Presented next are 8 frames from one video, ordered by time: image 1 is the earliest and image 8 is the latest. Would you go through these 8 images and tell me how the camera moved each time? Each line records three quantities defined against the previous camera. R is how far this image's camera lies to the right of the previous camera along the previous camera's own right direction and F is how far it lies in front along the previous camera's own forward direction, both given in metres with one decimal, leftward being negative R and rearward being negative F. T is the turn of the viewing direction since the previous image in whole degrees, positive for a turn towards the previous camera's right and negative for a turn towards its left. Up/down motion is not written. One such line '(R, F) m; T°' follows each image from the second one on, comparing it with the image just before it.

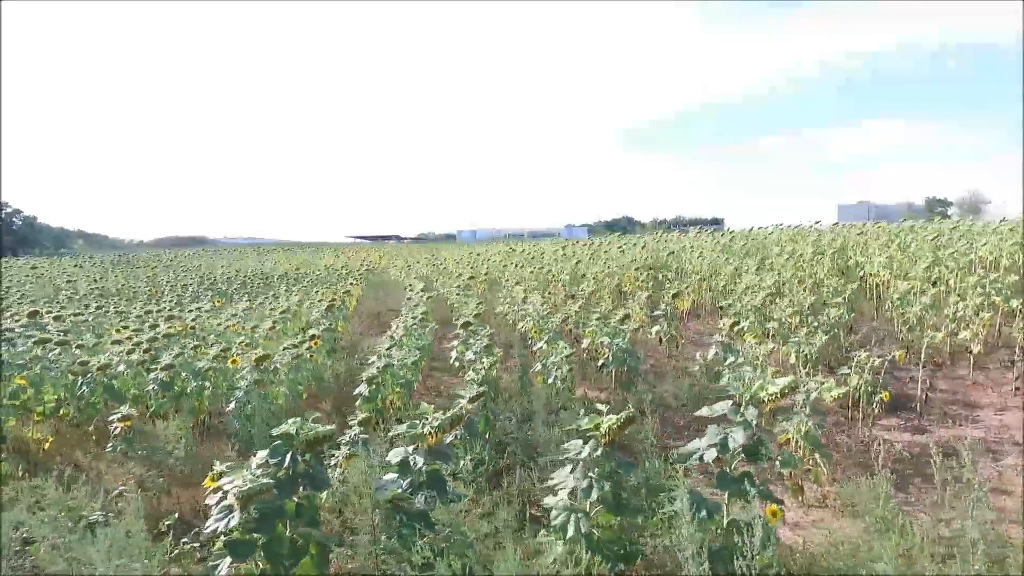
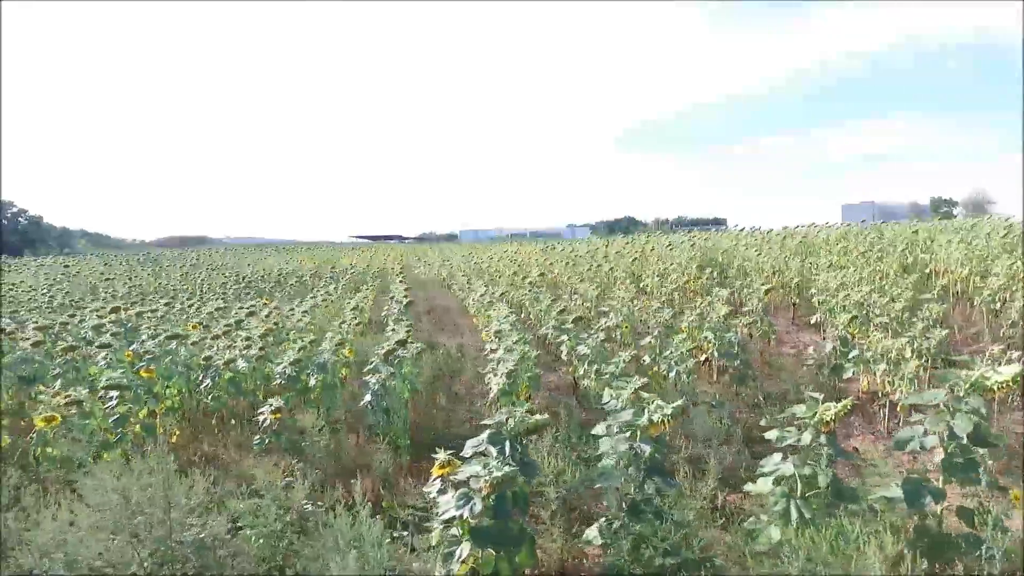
(-0.7, 0.0) m; 0°
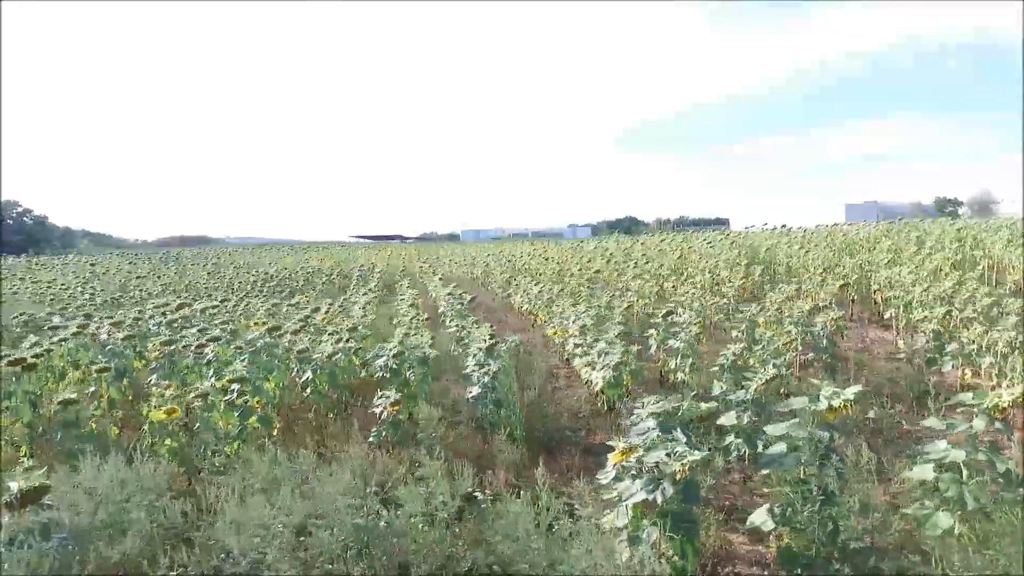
(-0.6, 0.0) m; 0°
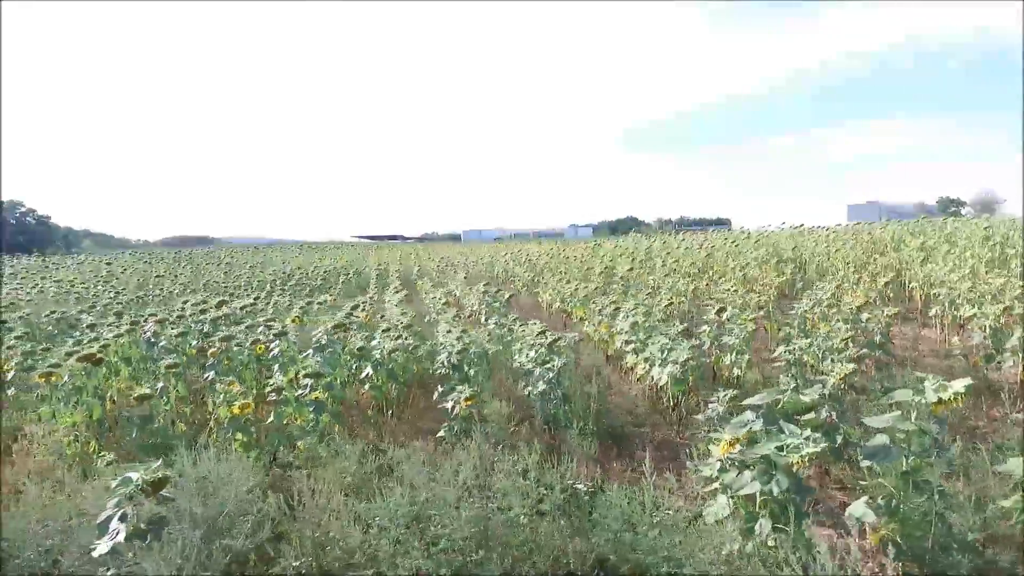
(-0.3, 0.0) m; 0°
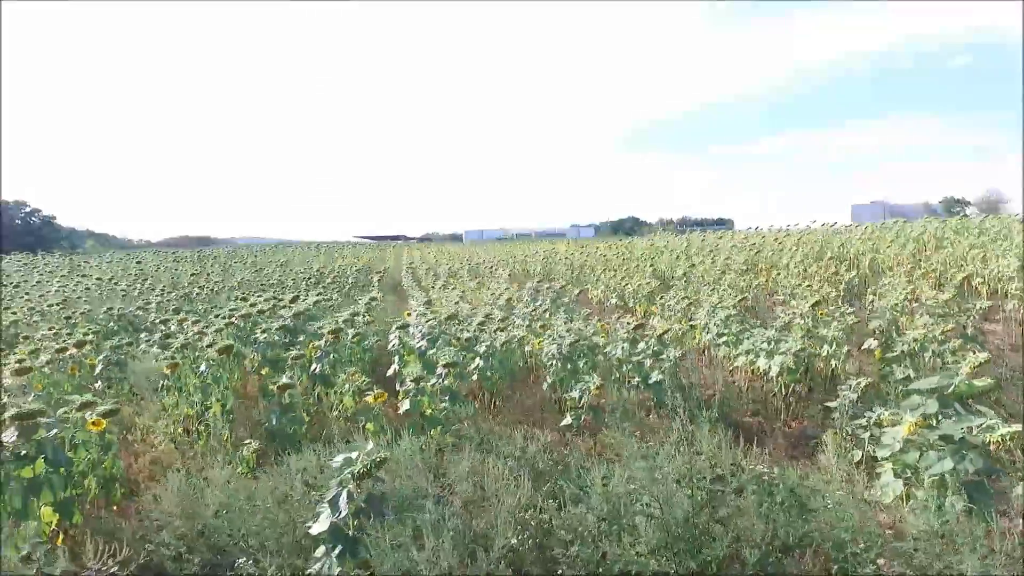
(-0.6, -0.1) m; 0°
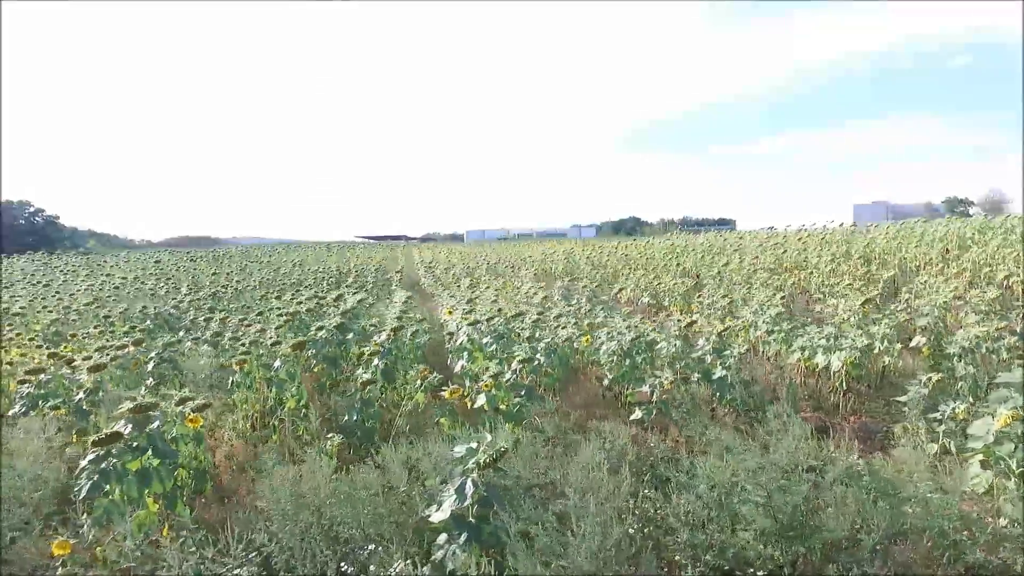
(-0.4, -0.1) m; 0°
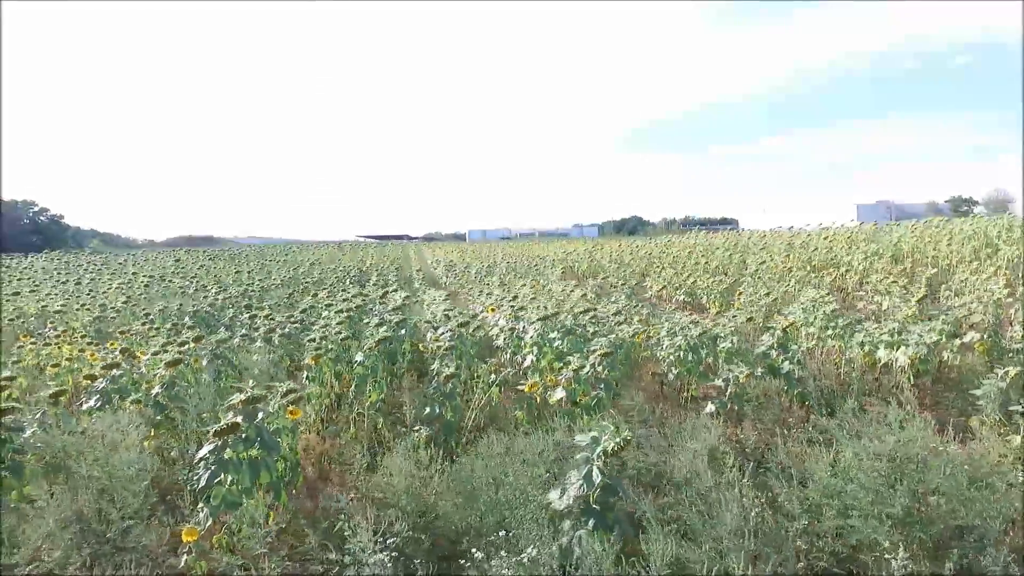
(-0.4, -0.1) m; 0°
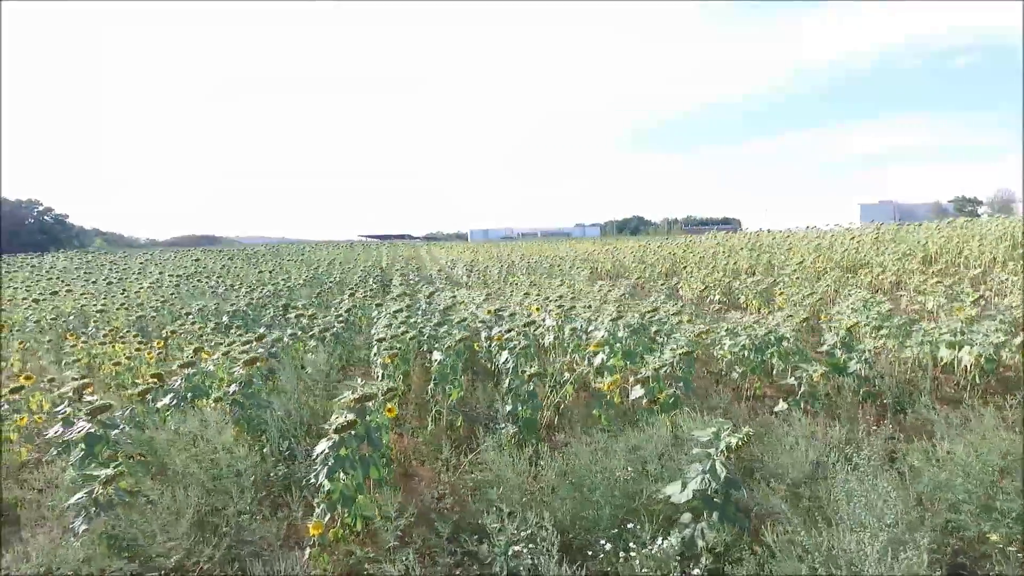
(-0.4, -0.1) m; 0°
